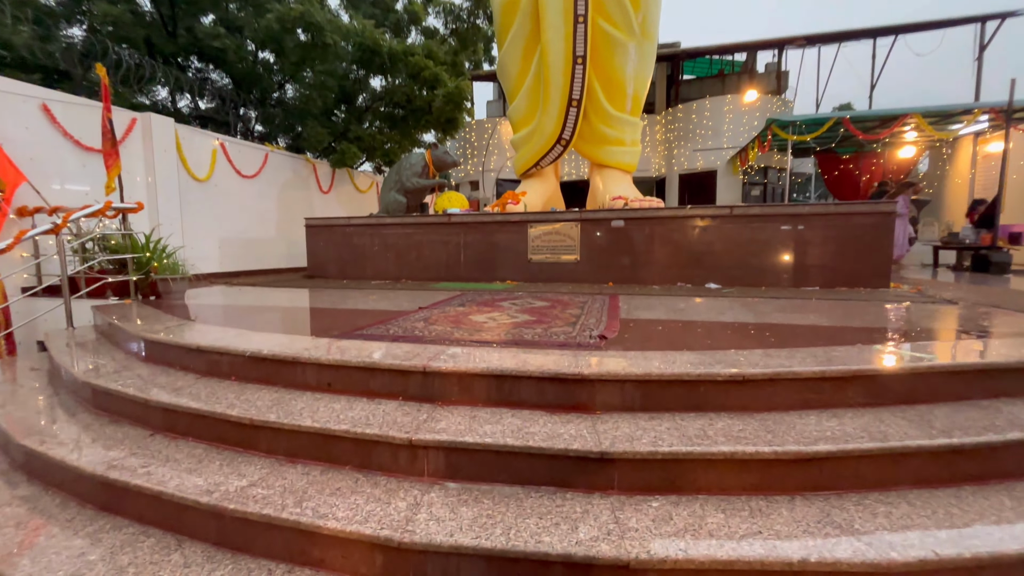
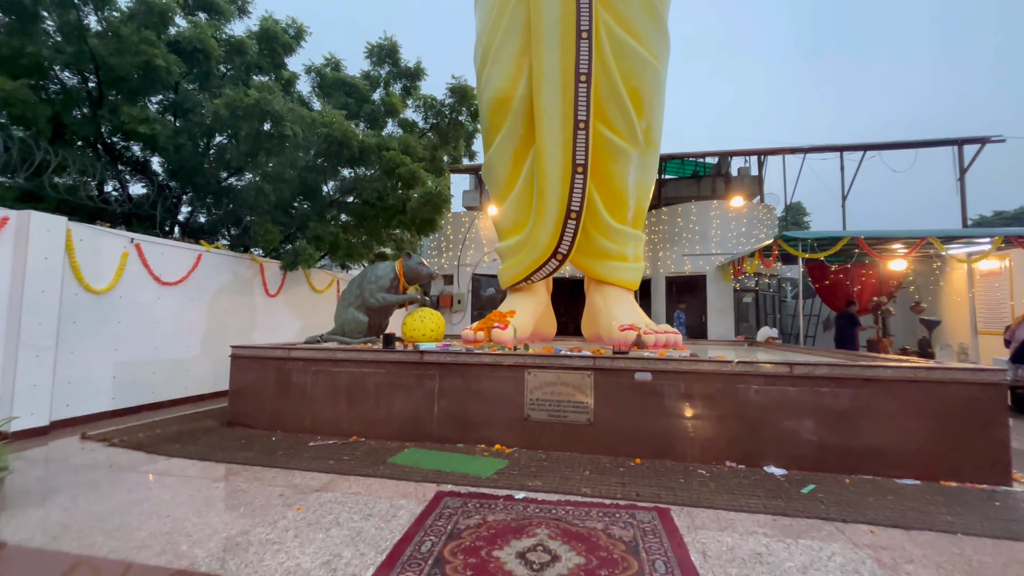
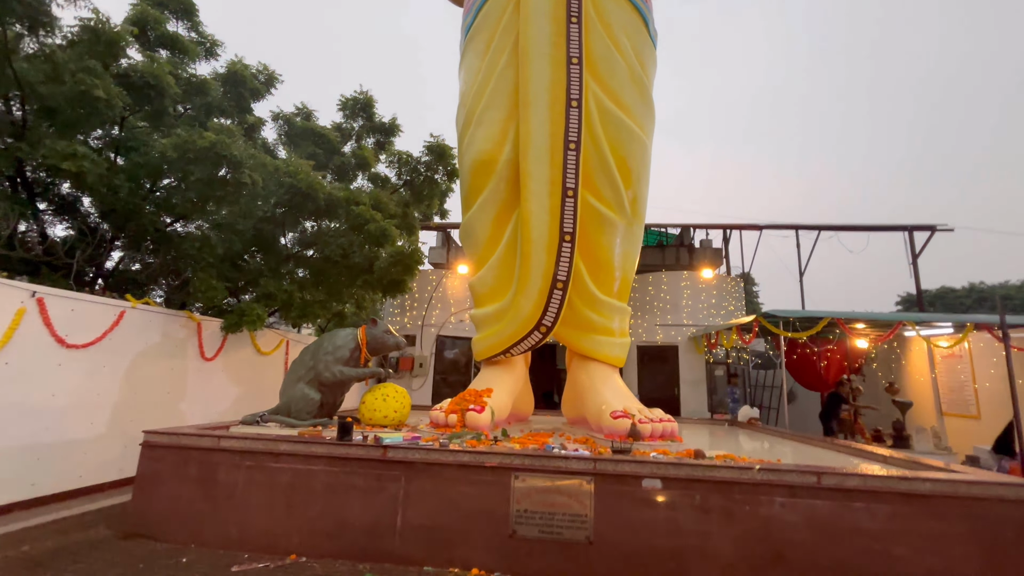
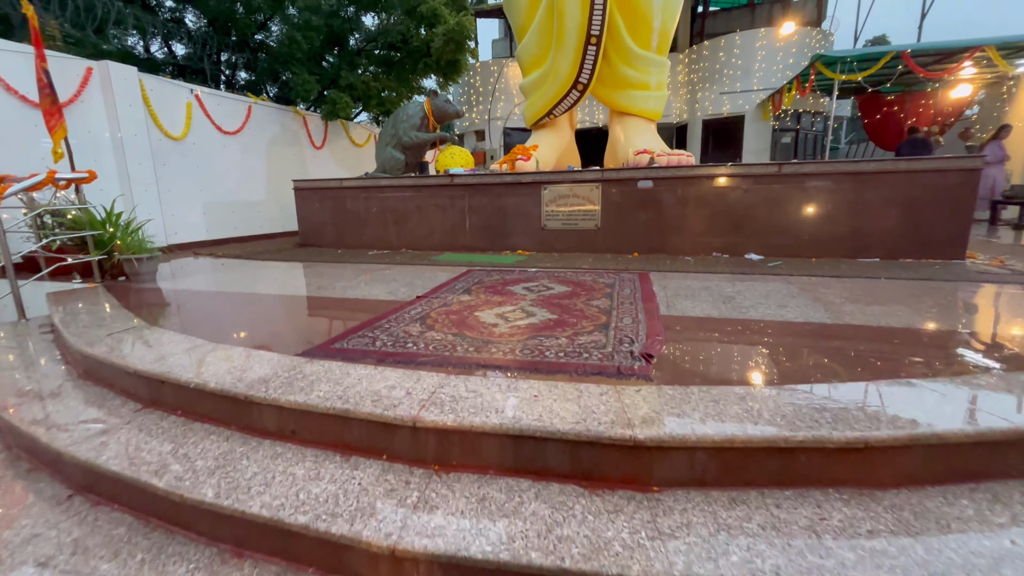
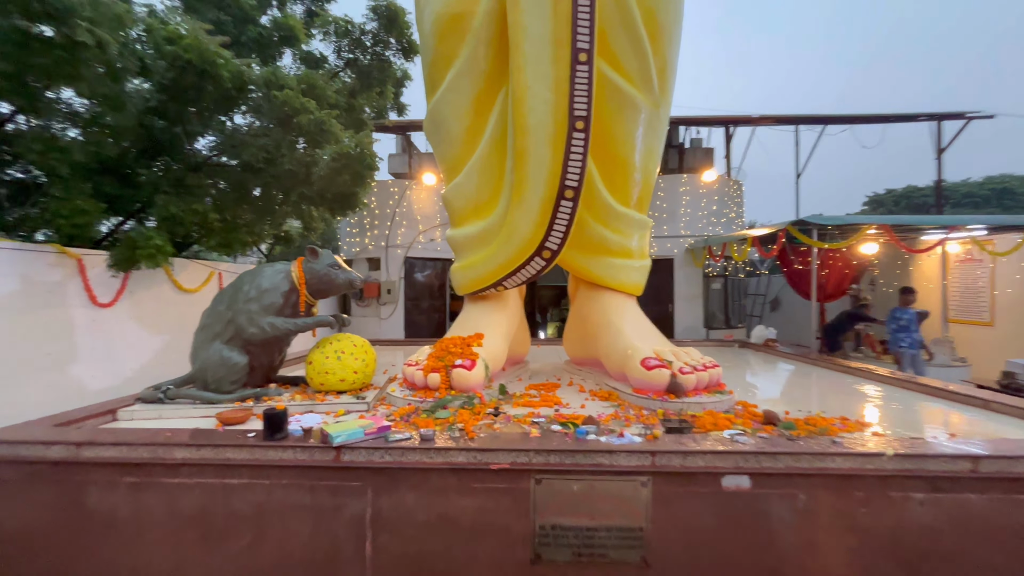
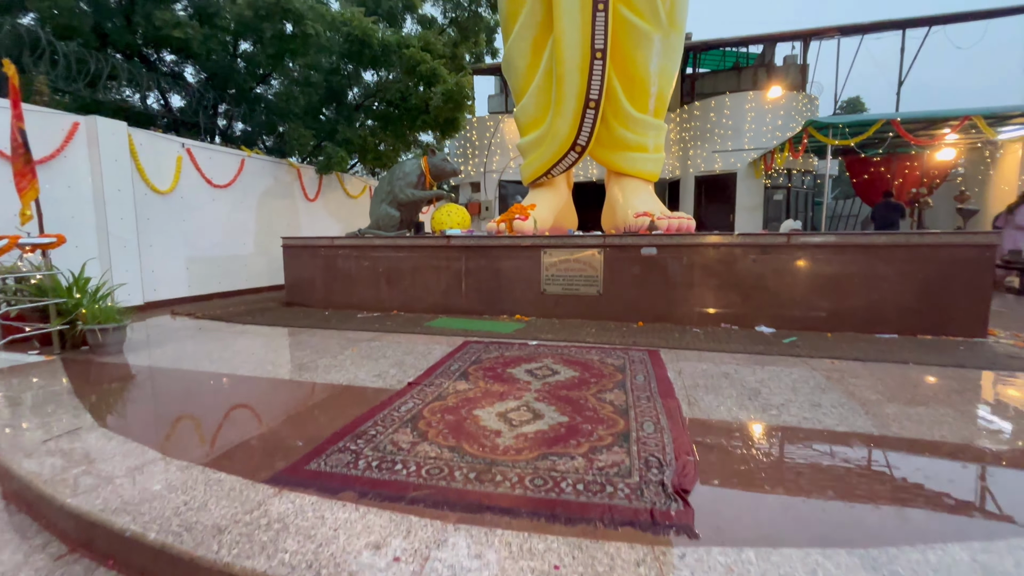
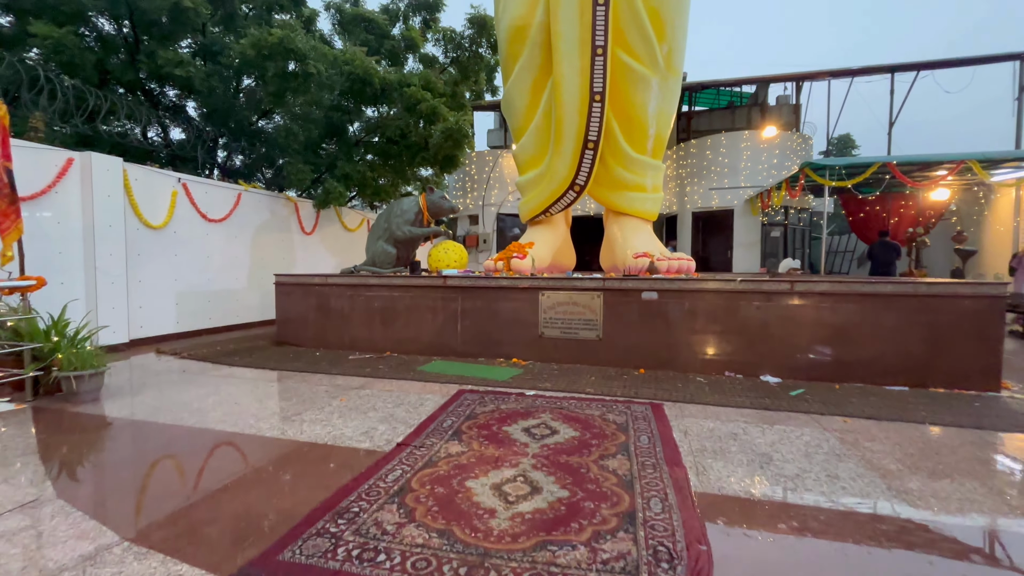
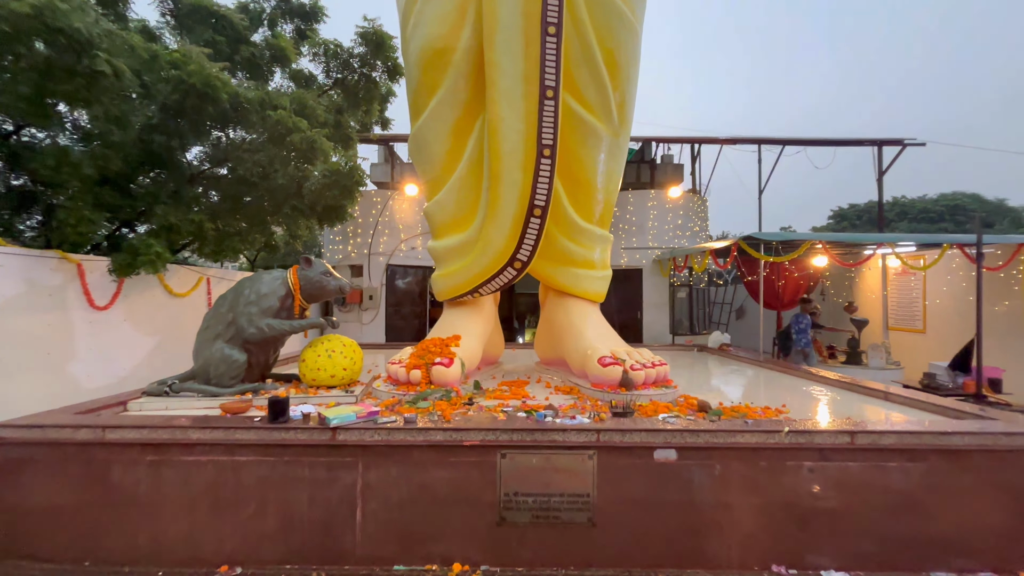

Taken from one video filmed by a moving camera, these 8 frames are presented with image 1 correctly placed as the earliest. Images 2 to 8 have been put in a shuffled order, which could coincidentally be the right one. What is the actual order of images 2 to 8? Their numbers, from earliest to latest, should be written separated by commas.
4, 6, 7, 2, 3, 8, 5
